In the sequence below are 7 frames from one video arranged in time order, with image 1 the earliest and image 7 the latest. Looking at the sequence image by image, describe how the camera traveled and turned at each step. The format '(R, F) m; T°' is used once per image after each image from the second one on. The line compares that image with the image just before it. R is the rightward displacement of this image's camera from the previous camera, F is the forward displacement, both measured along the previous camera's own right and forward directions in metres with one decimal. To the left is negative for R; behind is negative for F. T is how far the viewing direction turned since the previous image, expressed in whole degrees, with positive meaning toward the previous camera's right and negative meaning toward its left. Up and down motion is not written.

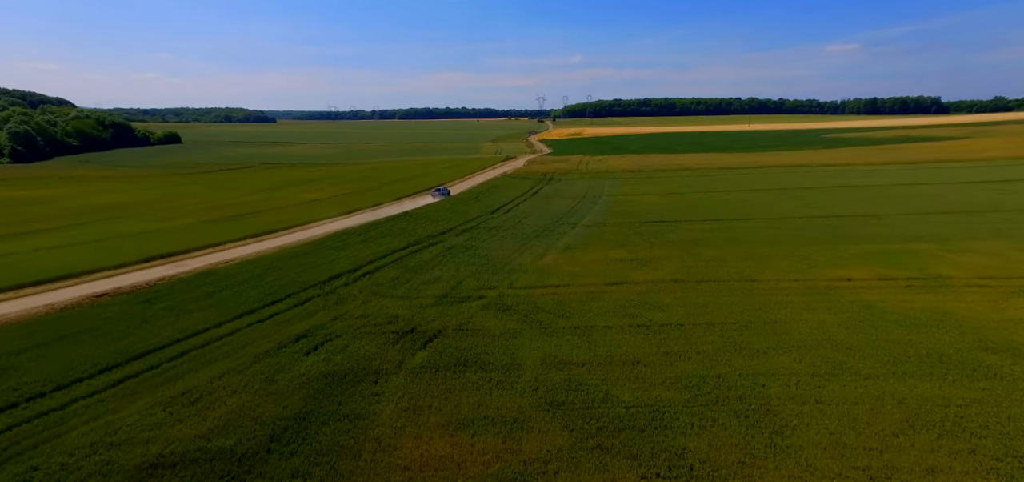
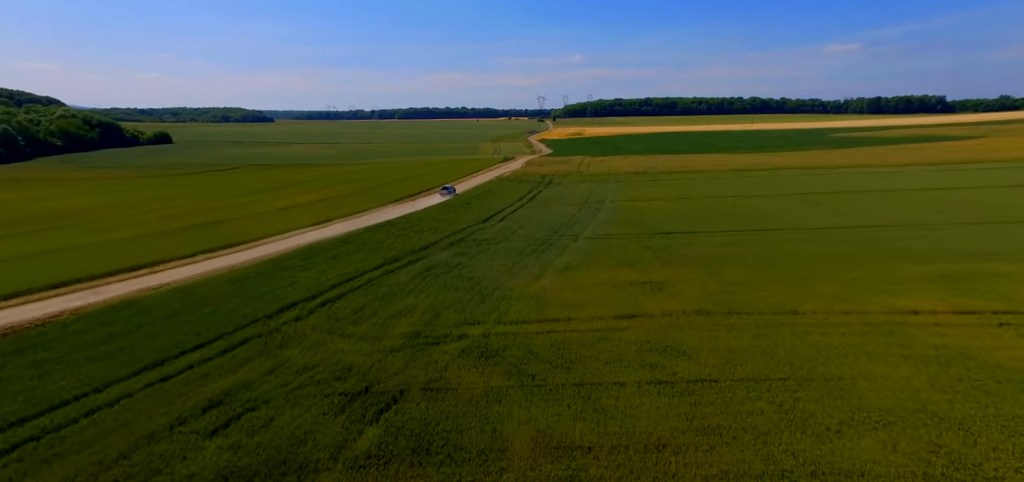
(+0.4, +3.7) m; 0°
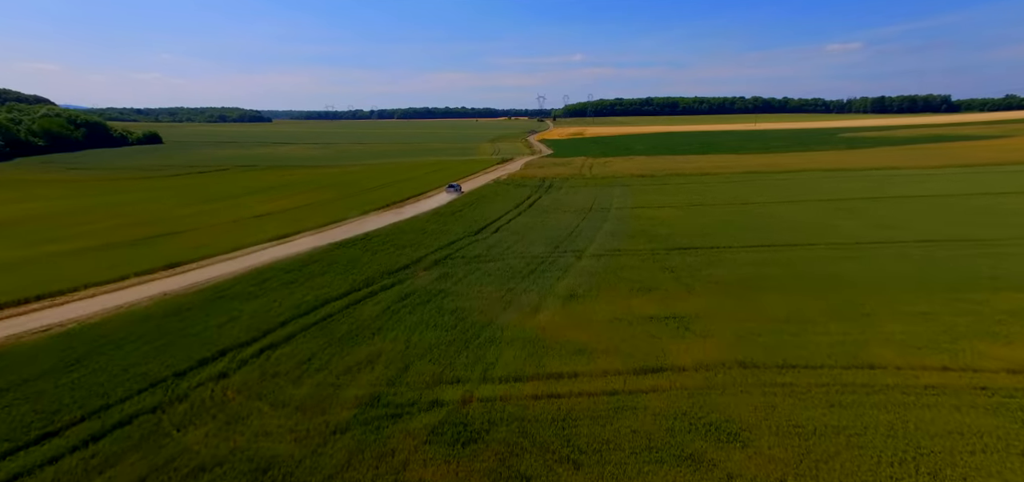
(+0.3, +3.9) m; 0°
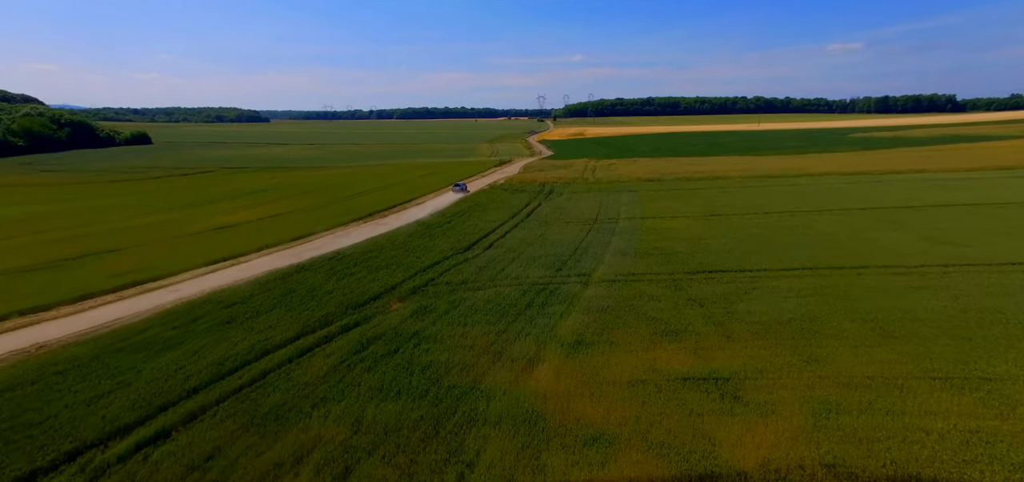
(+0.3, +4.2) m; 0°
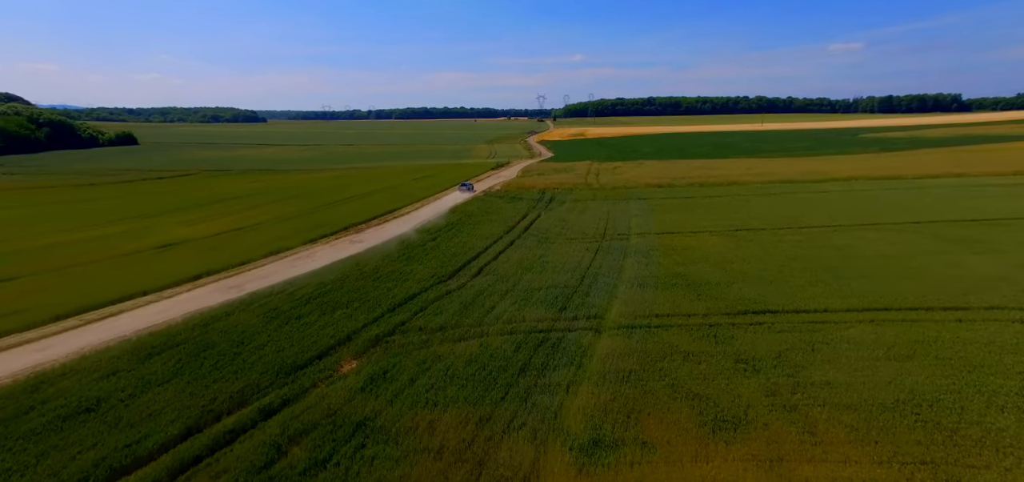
(+0.3, +4.8) m; 0°
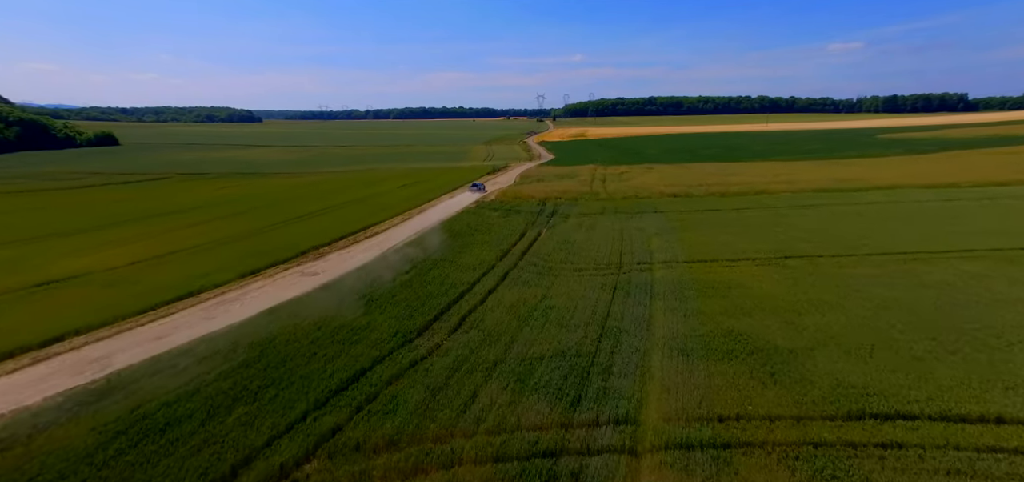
(+0.2, +6.2) m; 0°
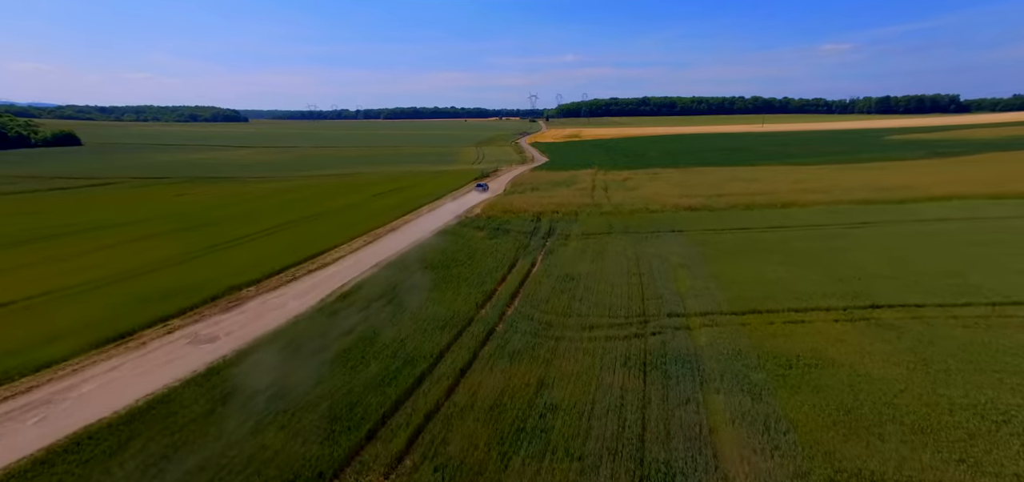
(+0.3, +7.0) m; +1°
